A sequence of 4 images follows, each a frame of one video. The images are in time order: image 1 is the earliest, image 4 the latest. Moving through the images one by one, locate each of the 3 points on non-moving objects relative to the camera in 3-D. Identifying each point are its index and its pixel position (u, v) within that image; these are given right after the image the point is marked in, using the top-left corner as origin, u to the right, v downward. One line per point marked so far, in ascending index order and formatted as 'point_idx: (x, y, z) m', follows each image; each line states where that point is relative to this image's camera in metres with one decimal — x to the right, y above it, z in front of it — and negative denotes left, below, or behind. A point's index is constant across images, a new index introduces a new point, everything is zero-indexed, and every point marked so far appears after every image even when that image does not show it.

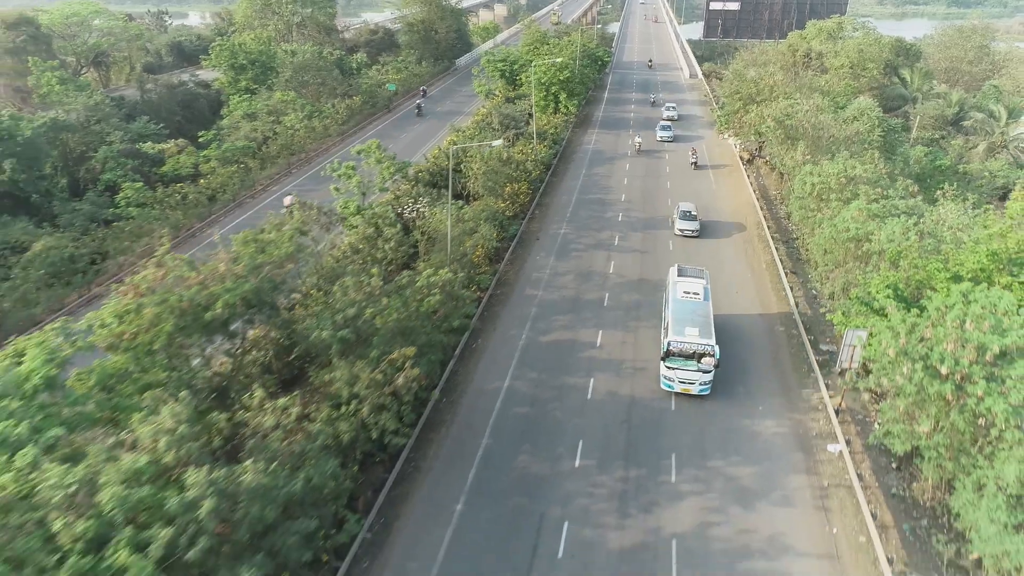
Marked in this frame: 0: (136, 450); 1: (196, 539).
0: (-6.6, -2.7, +12.9) m
1: (-5.1, -4.1, +11.9) m
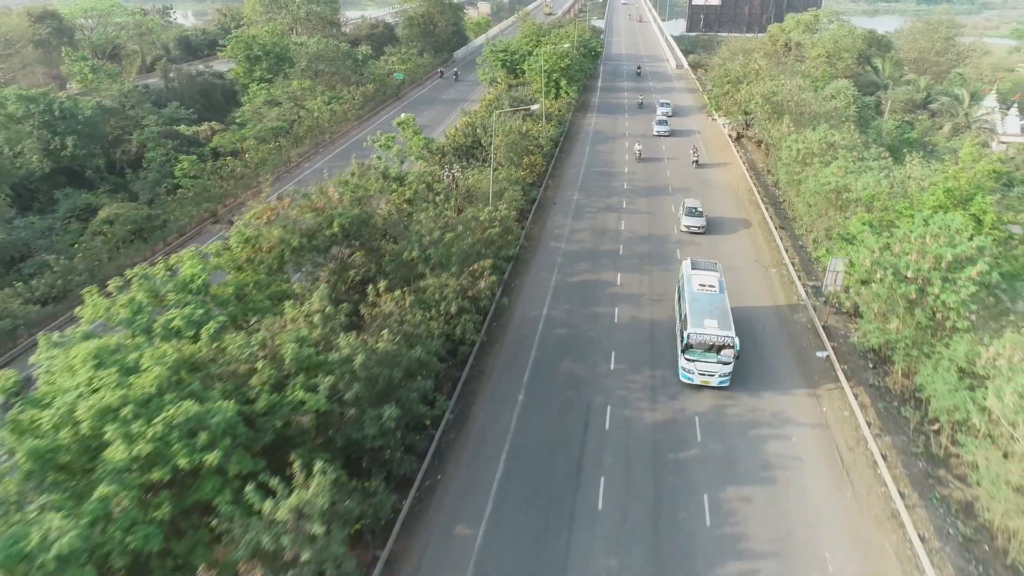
0: (-4.9, -0.7, +16.7) m
1: (-3.4, -2.0, +15.7) m
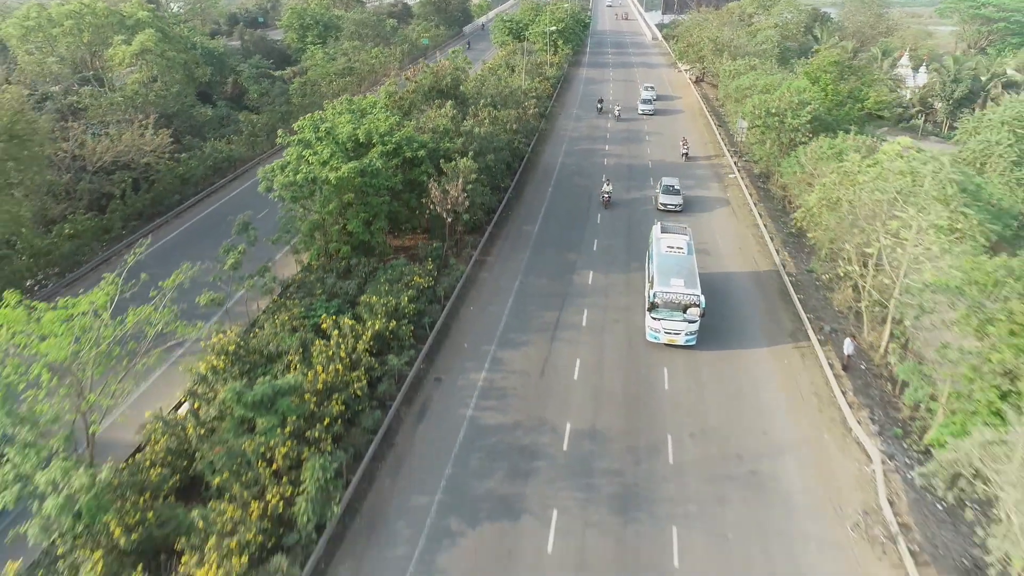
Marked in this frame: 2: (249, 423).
0: (-3.2, +7.6, +31.5) m
1: (-1.7, +6.2, +30.6) m
2: (-5.9, -3.1, +16.3) m
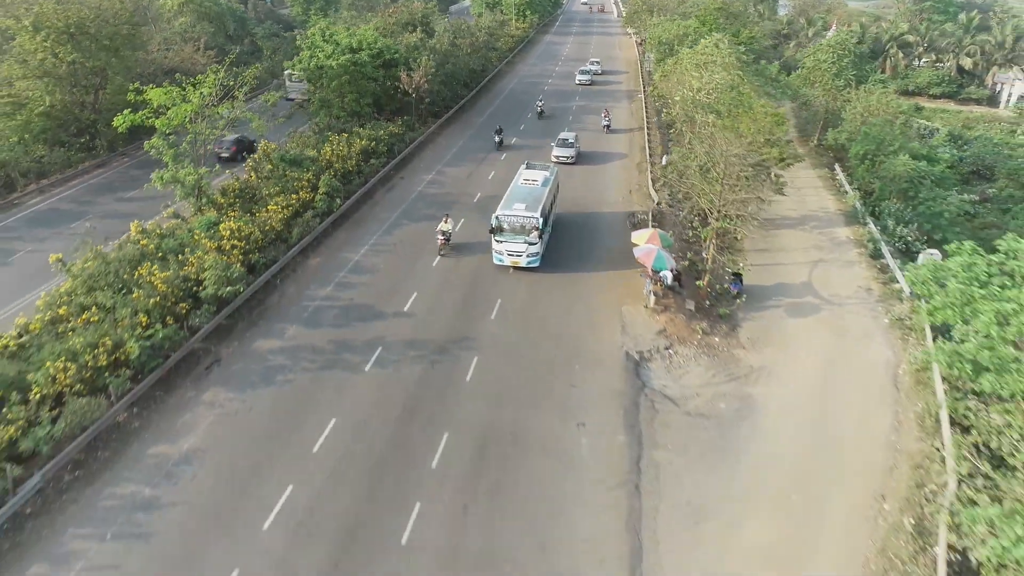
0: (-6.1, +15.2, +43.5) m
1: (-4.6, +13.8, +42.6) m
2: (-8.8, +4.6, +28.3) m
